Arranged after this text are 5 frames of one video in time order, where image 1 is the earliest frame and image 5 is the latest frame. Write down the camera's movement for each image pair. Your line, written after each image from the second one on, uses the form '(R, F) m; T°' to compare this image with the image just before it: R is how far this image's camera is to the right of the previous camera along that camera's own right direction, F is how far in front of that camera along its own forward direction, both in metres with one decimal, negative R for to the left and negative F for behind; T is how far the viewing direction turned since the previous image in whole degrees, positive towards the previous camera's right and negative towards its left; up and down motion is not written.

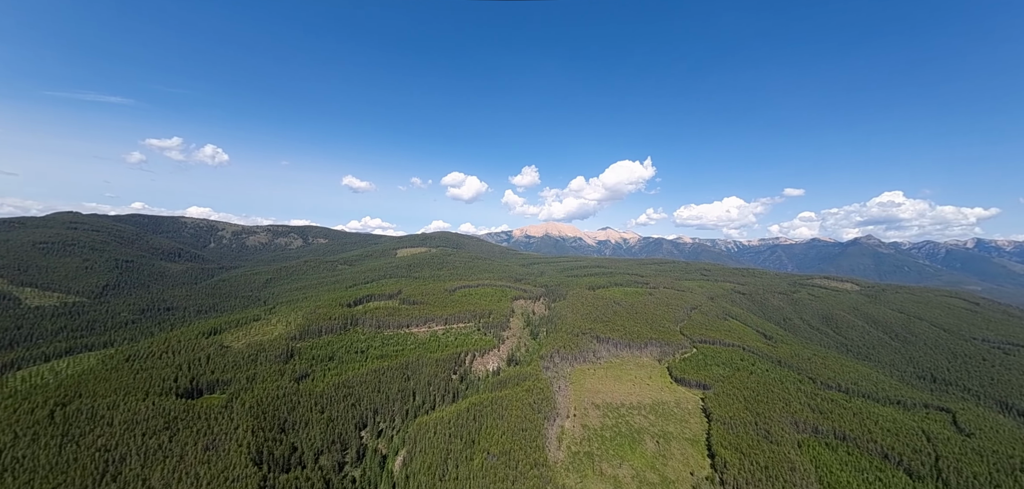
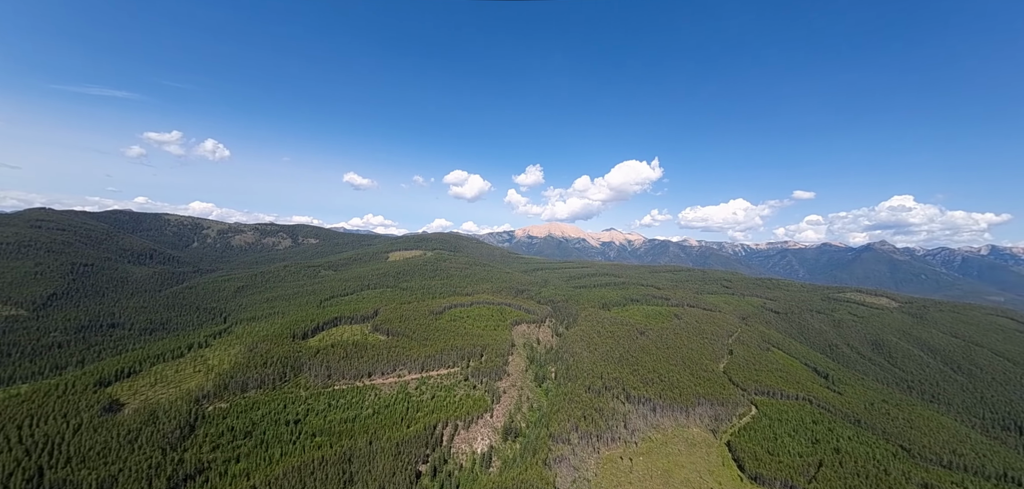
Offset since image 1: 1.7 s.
(+0.4, +27.0) m; 0°
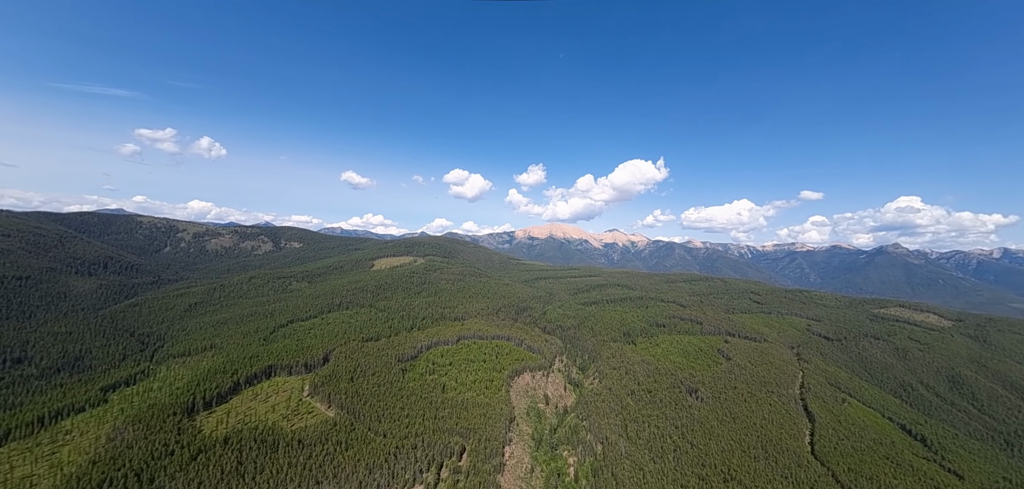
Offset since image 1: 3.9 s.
(+0.3, +32.1) m; 0°
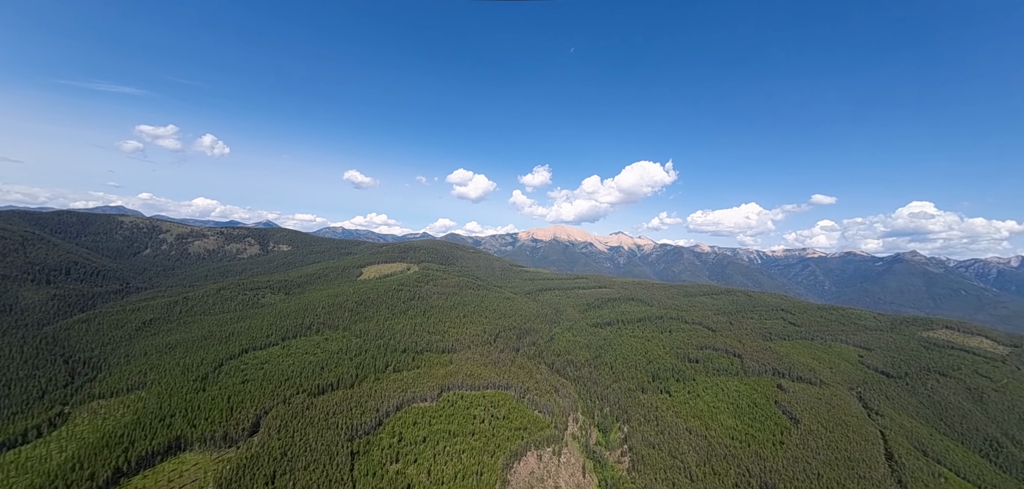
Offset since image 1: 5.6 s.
(+0.5, +25.0) m; -1°
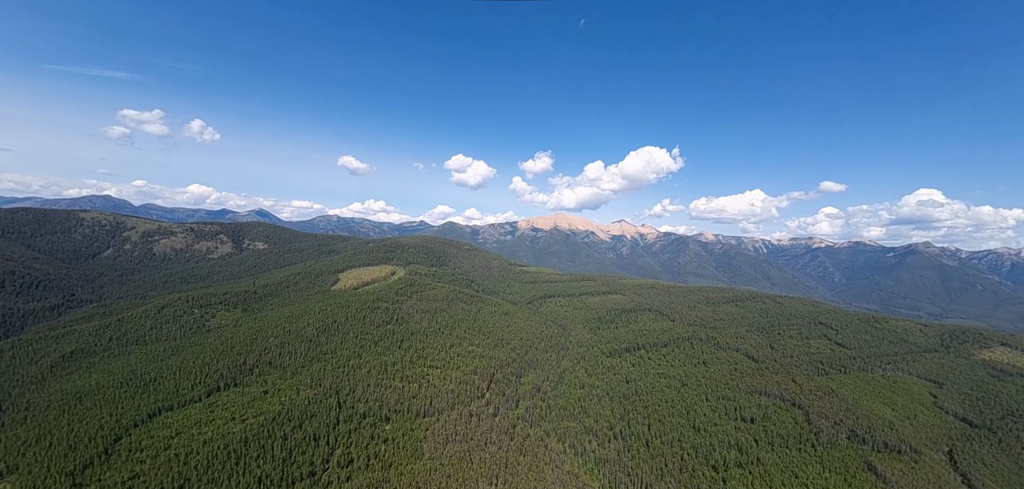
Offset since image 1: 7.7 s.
(+0.5, +30.6) m; 0°
